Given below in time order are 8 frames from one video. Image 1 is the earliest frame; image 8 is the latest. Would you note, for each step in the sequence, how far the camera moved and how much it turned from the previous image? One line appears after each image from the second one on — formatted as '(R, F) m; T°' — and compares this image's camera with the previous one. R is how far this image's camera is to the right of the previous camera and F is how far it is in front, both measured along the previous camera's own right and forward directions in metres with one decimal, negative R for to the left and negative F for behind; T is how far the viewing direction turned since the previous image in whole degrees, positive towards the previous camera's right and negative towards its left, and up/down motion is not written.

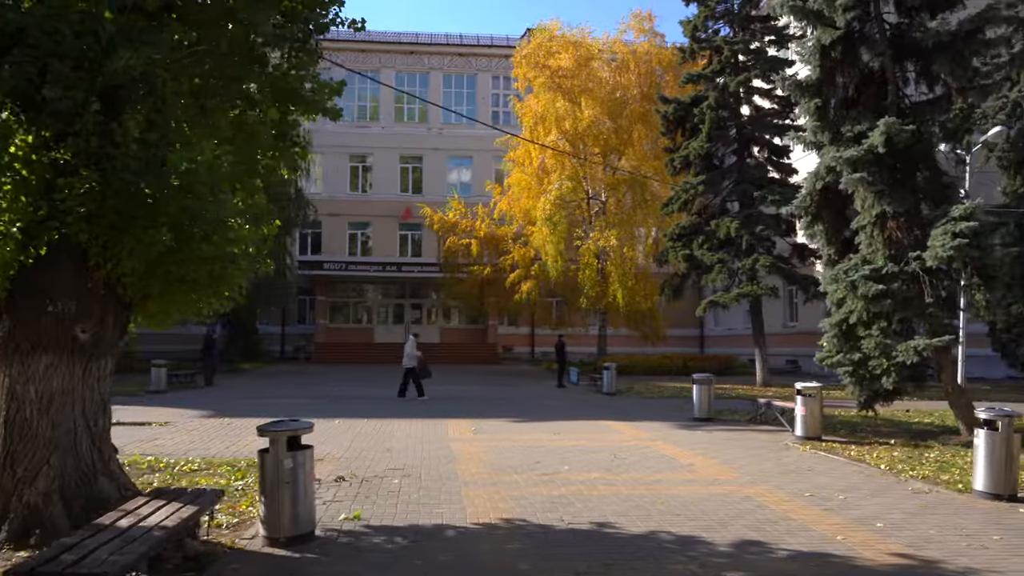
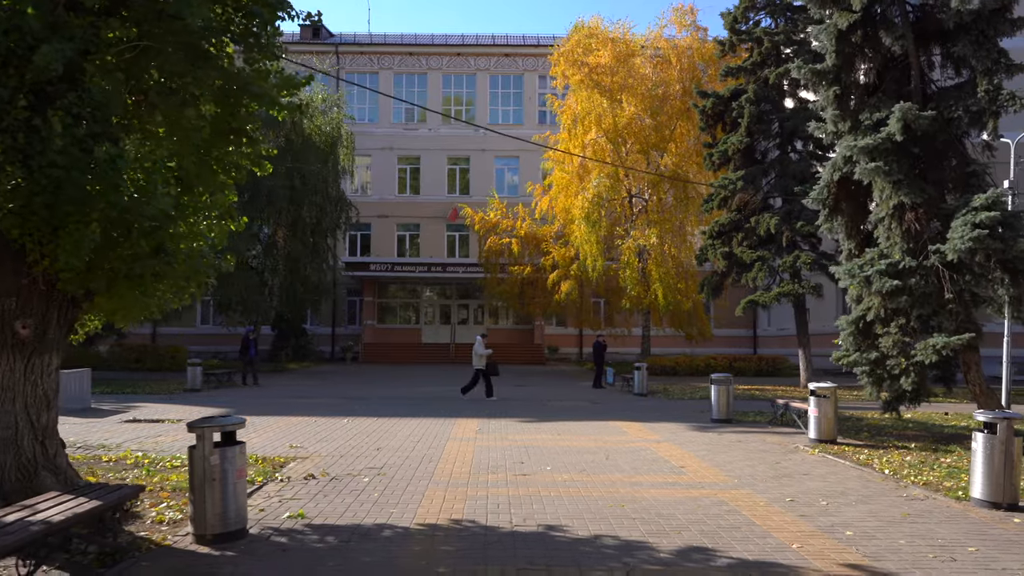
(+1.0, +0.3) m; -4°
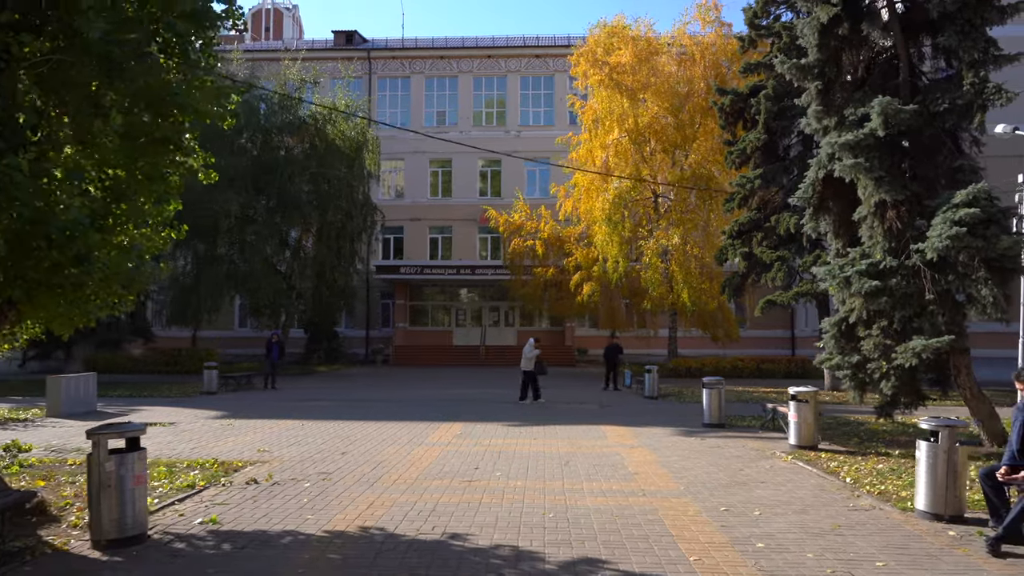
(+1.2, +0.1) m; -4°
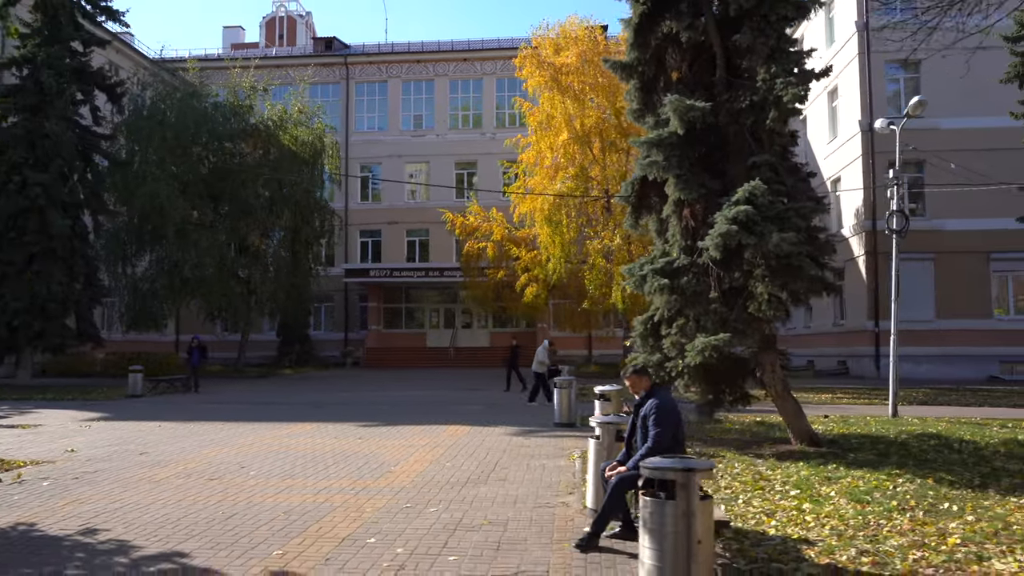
(+3.4, -0.1) m; -2°
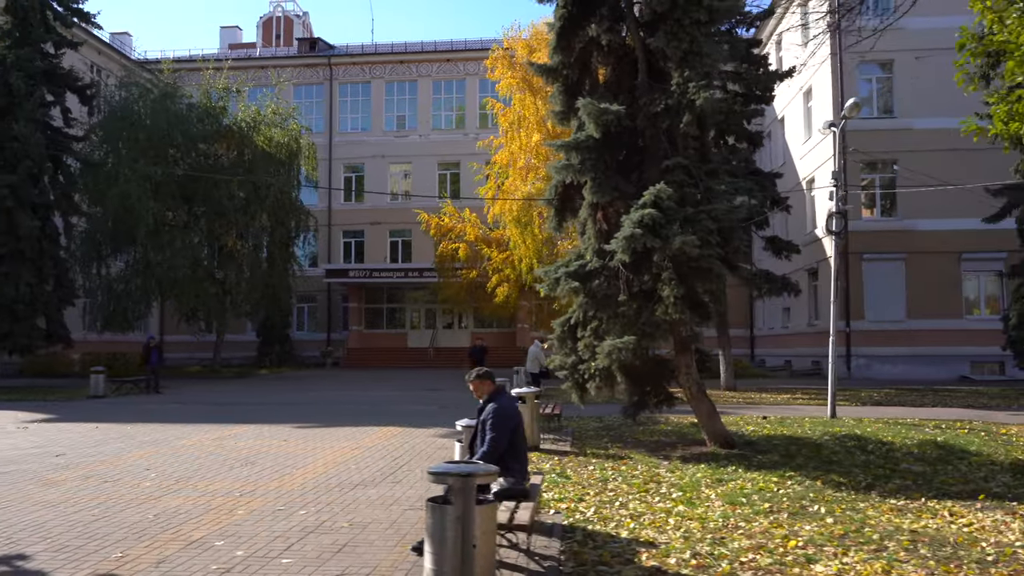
(+1.3, -0.1) m; 0°
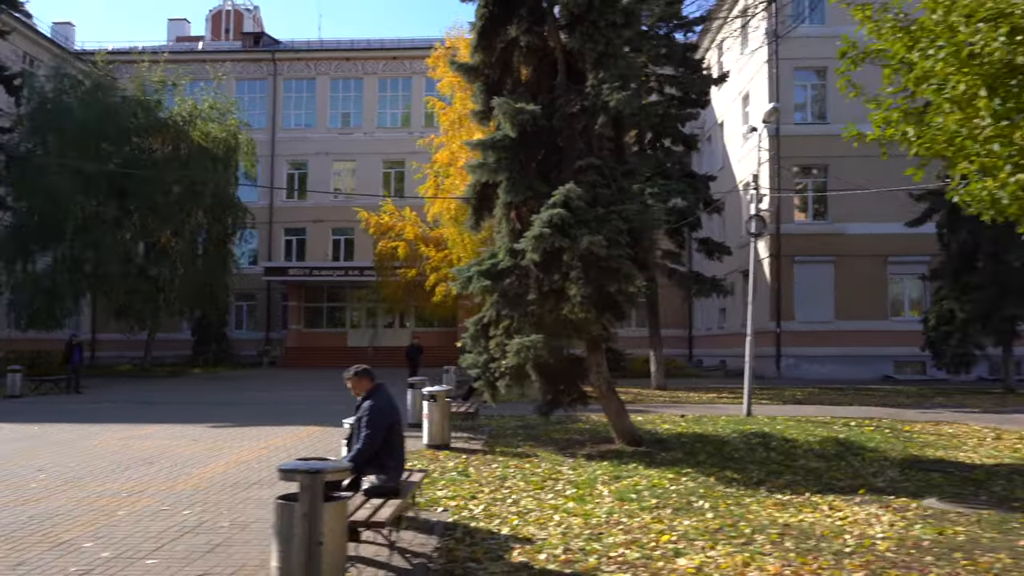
(+0.6, -0.1) m; +3°
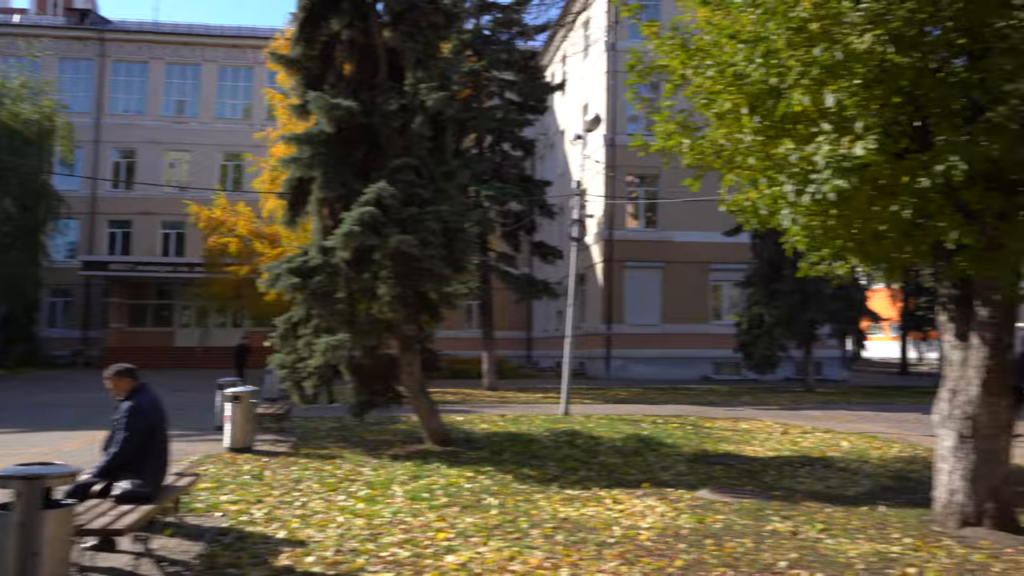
(+0.6, 0.0) m; +10°
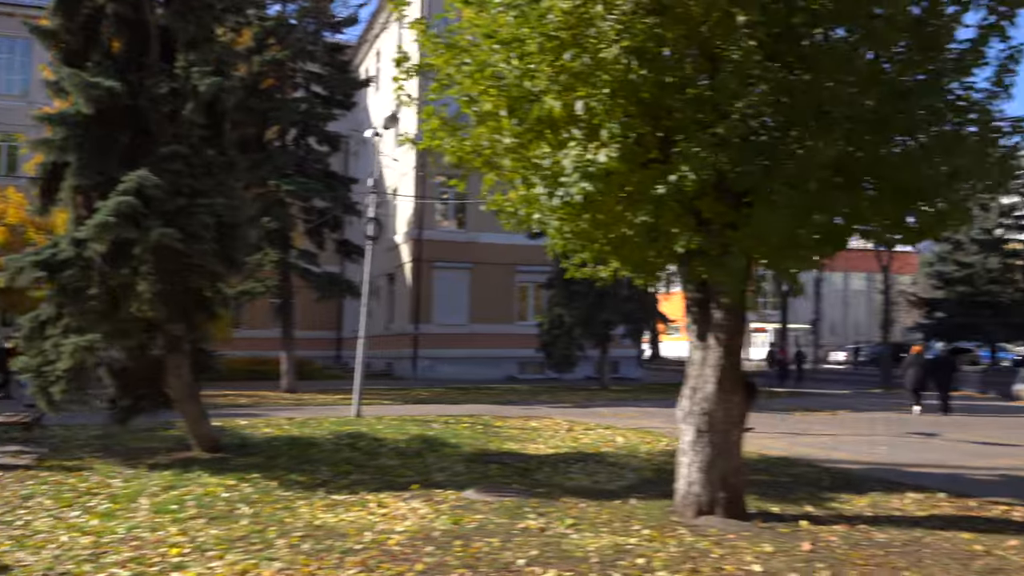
(+0.6, +0.1) m; +12°
